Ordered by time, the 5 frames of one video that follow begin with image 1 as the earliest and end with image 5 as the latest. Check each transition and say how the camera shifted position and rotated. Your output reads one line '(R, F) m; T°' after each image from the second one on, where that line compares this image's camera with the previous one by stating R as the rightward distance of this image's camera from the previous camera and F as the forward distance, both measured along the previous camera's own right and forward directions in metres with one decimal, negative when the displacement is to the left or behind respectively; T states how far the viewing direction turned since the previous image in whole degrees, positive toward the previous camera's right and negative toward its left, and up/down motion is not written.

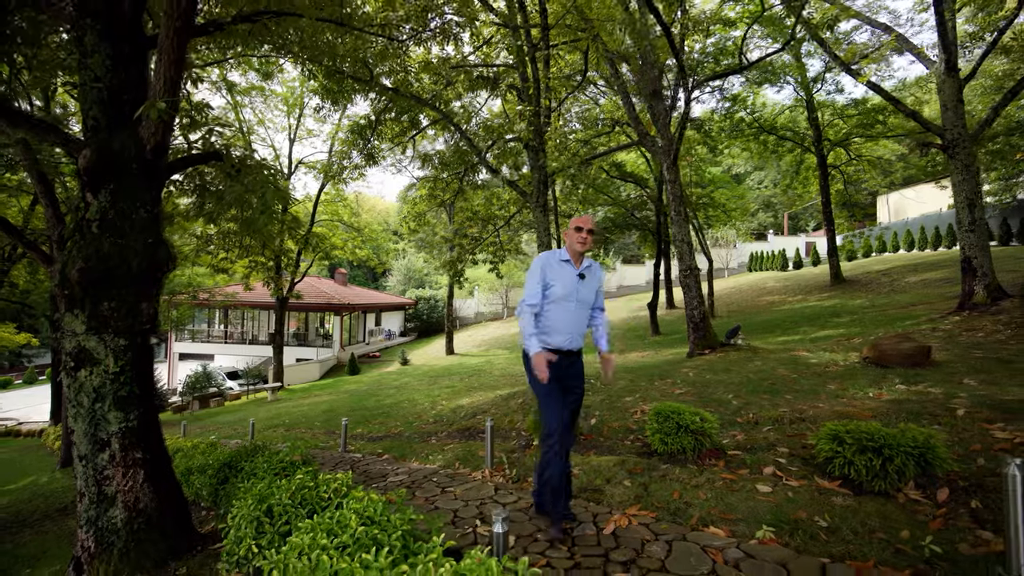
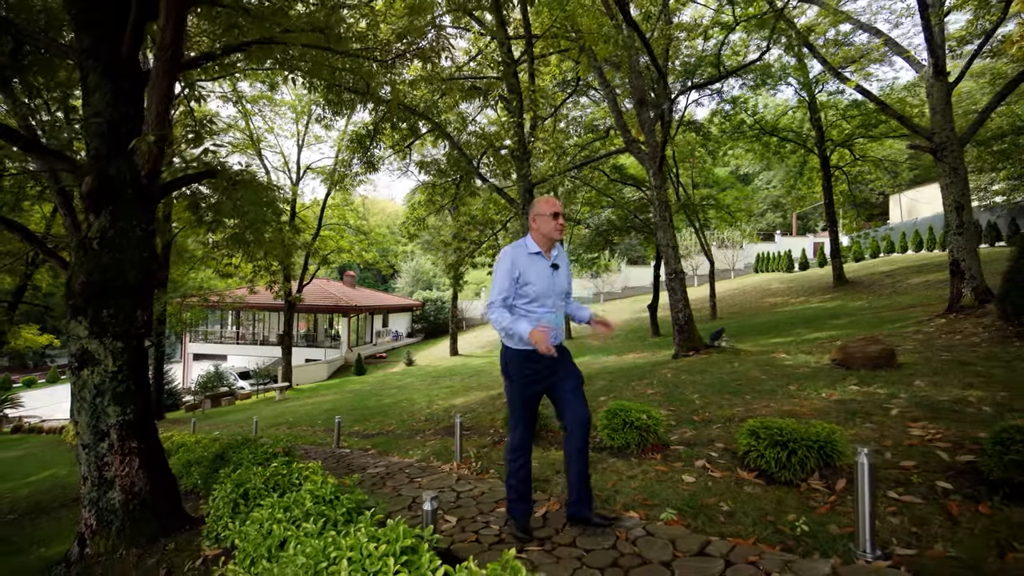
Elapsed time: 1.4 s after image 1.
(+0.4, -0.3) m; -1°
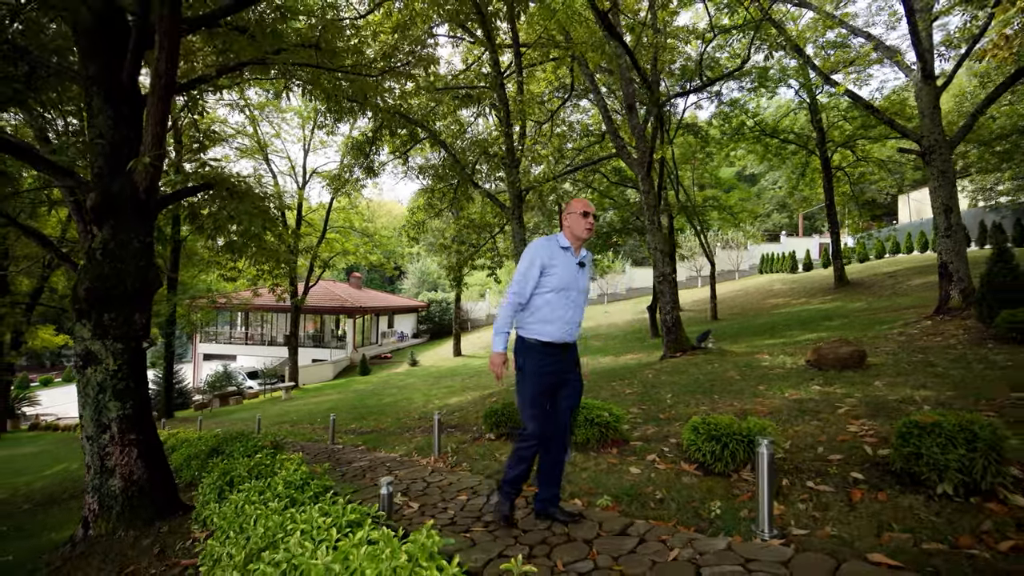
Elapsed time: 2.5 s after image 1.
(+0.3, -0.3) m; -1°
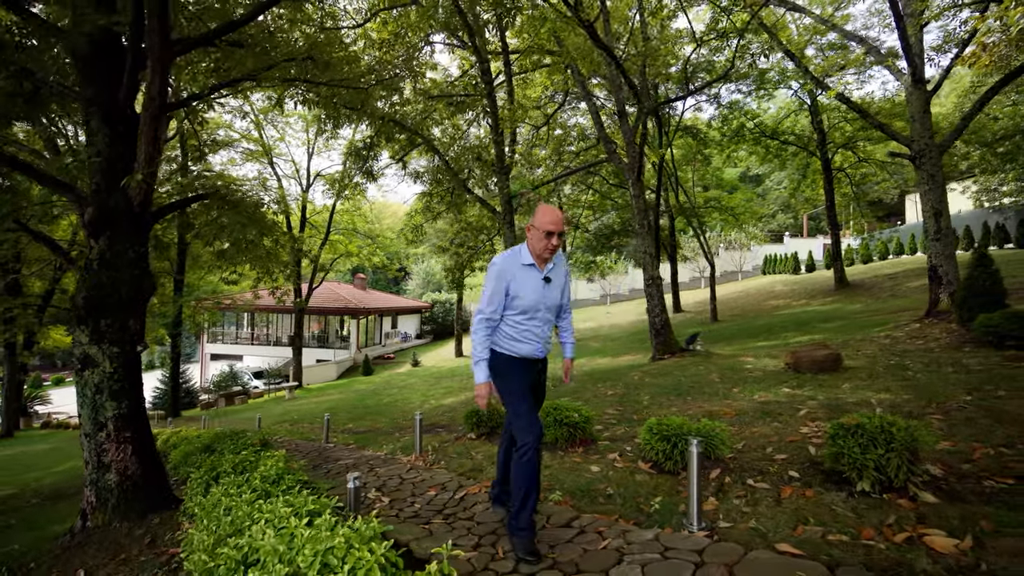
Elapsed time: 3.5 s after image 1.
(+0.3, -0.2) m; -1°
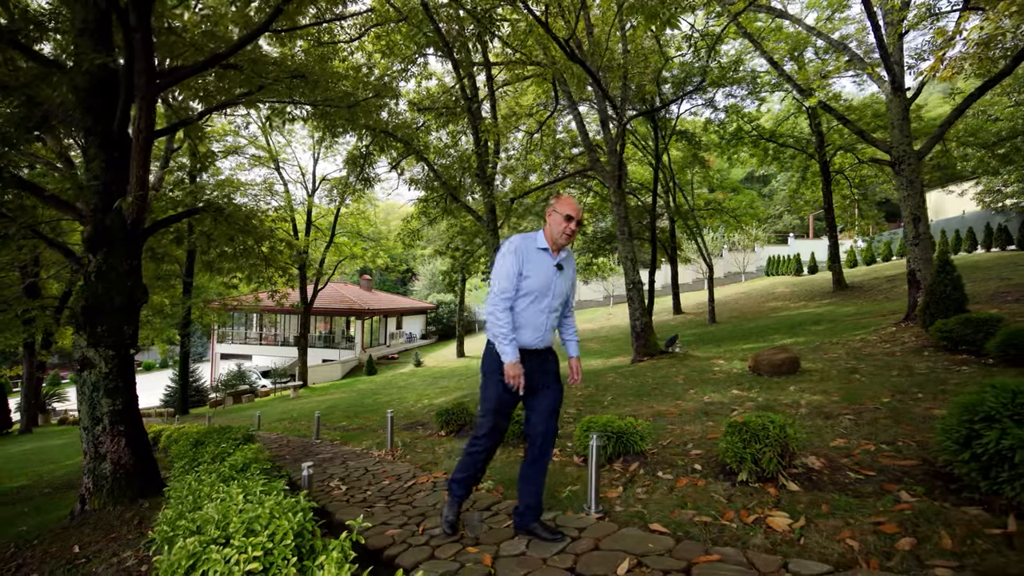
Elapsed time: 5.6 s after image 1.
(+0.5, -0.4) m; -1°
